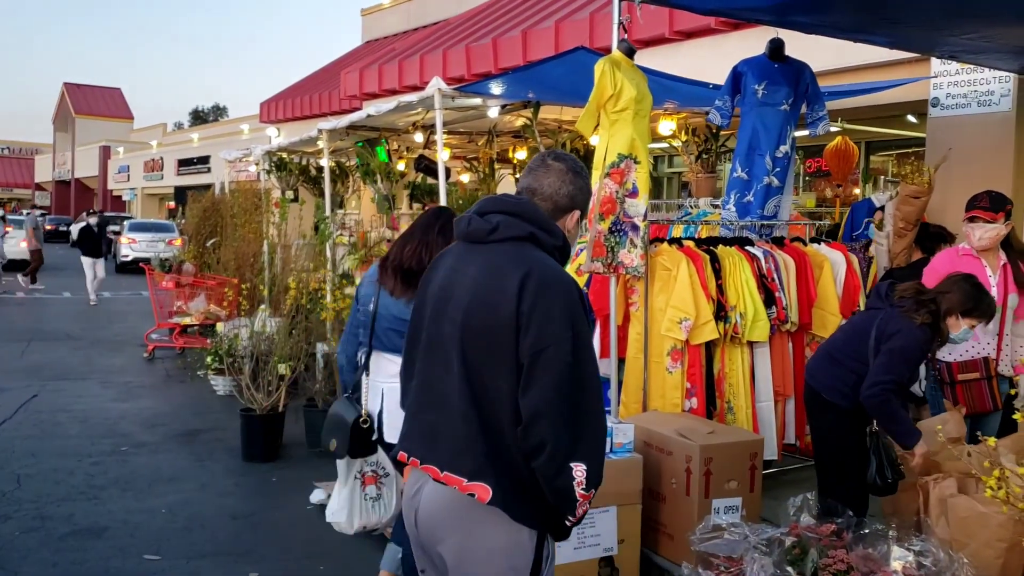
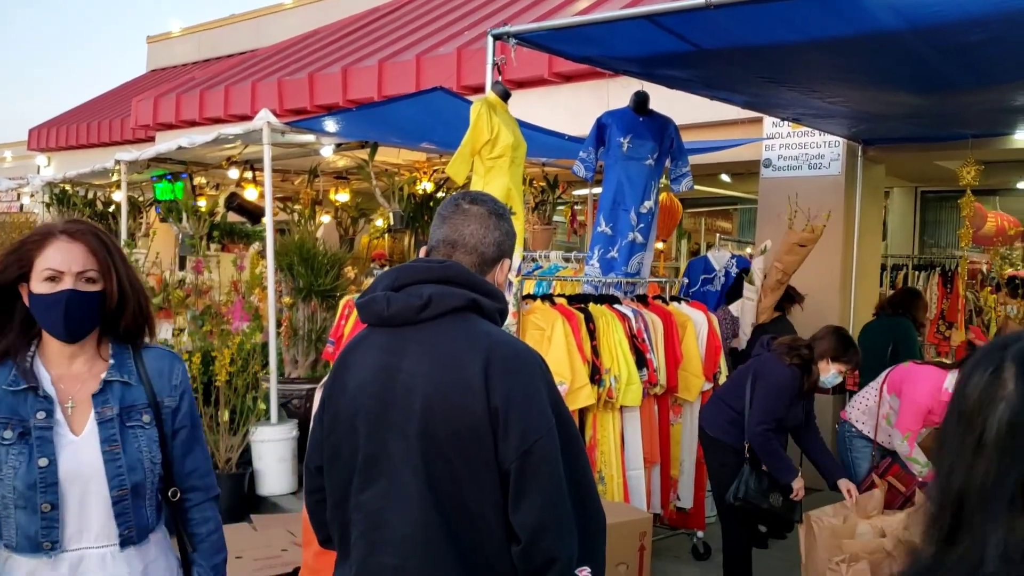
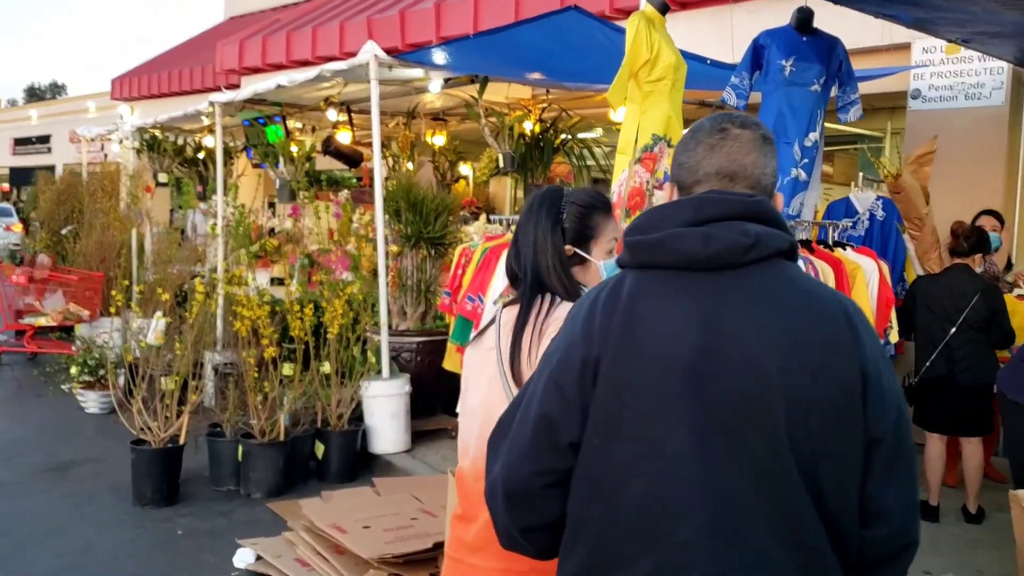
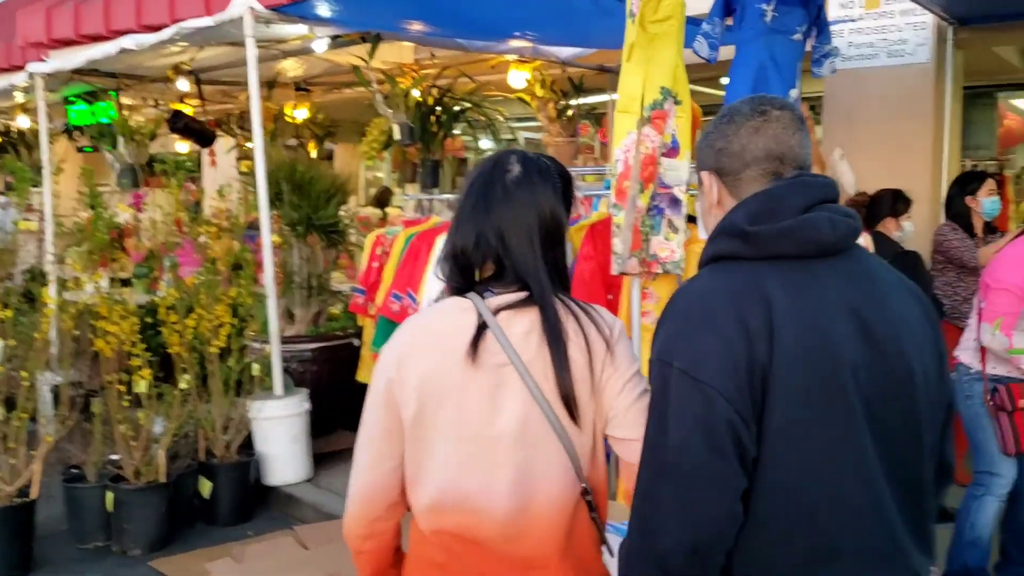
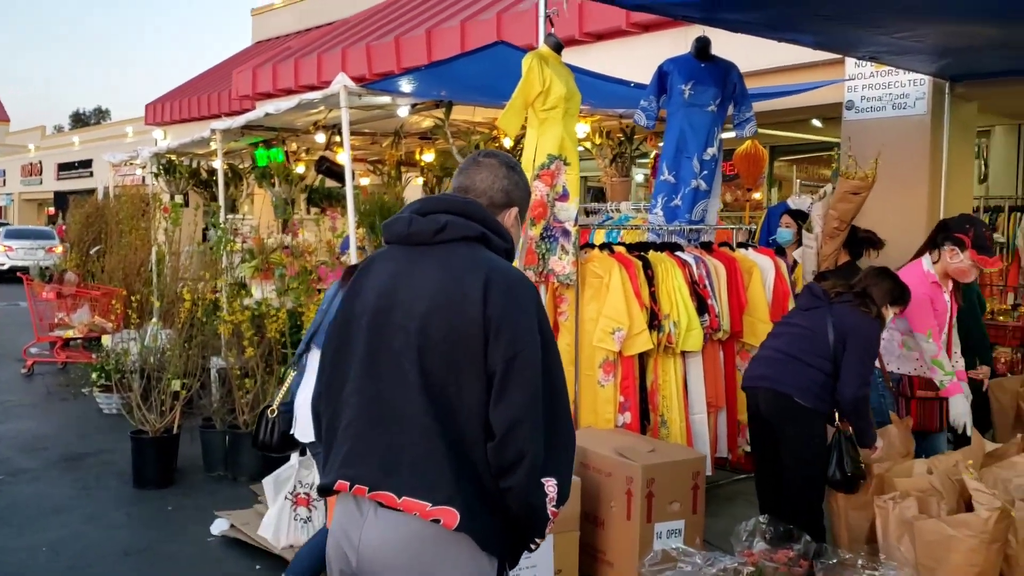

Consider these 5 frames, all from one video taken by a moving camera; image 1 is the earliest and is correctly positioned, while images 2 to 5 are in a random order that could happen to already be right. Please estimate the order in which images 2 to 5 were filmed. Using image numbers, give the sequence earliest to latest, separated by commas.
5, 2, 3, 4
